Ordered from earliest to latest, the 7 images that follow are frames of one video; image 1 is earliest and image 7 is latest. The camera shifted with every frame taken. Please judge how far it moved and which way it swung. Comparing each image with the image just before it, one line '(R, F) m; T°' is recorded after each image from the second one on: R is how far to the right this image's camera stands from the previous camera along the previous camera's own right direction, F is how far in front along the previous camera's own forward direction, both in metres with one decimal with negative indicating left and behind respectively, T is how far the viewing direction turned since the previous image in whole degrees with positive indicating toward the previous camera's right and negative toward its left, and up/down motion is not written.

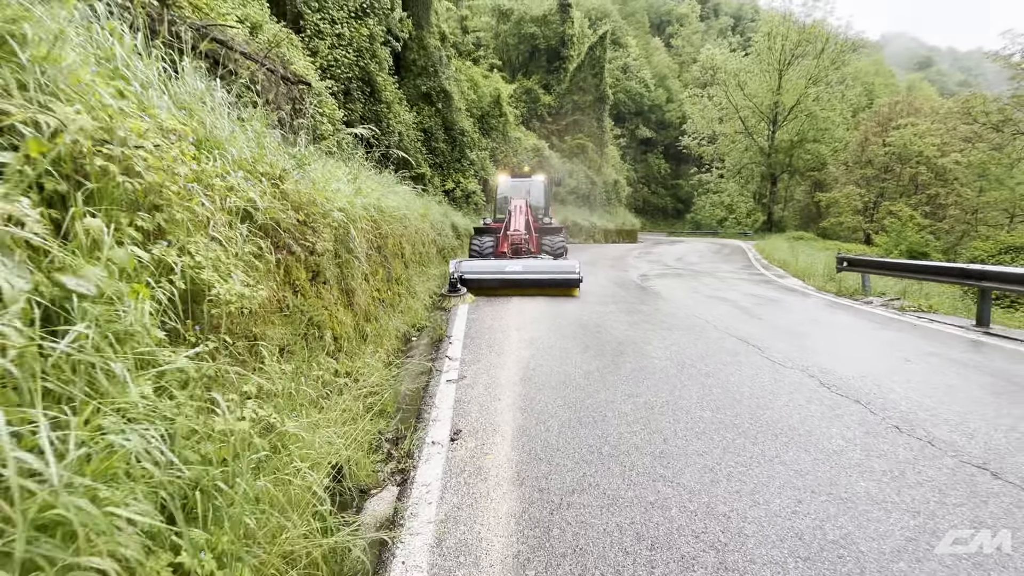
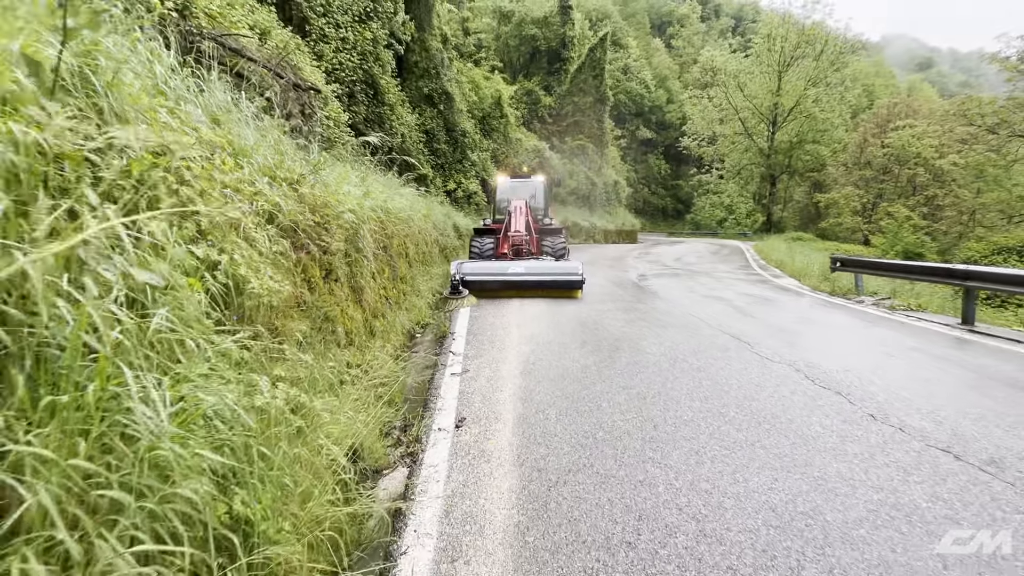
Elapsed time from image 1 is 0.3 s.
(0.0, -0.2) m; 0°
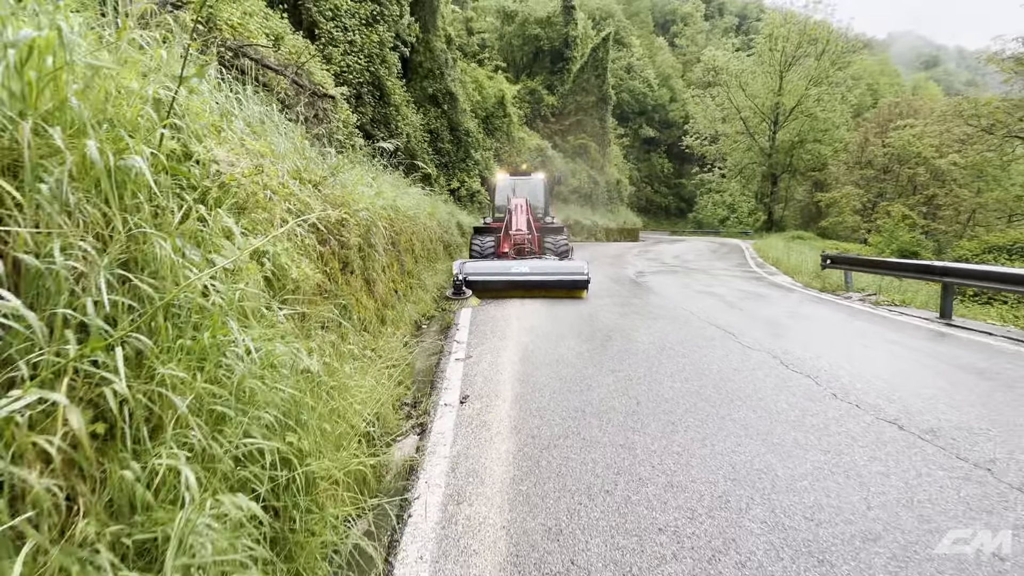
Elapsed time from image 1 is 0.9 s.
(0.0, -0.3) m; 0°
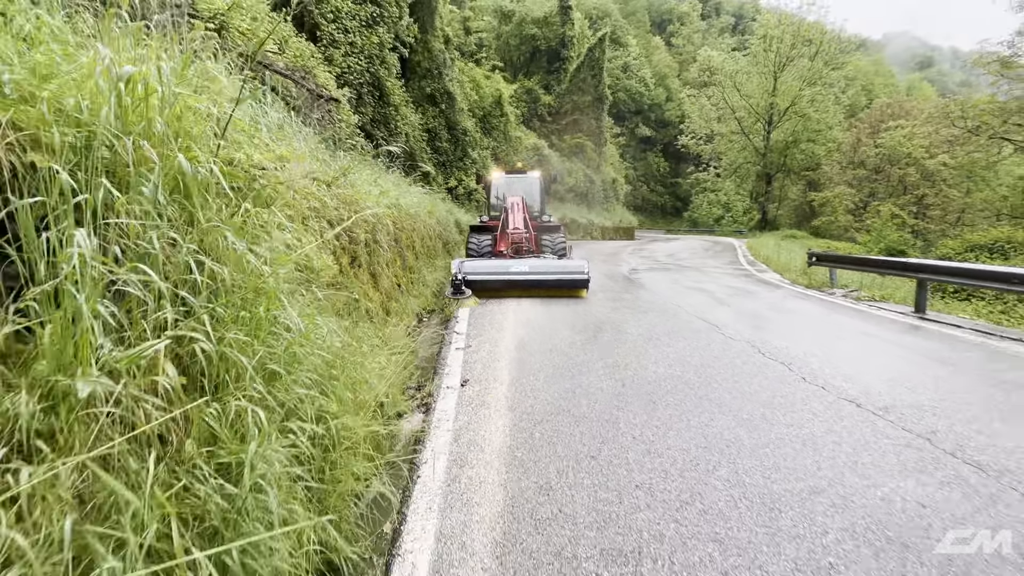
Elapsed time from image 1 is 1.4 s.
(0.0, -0.2) m; 0°
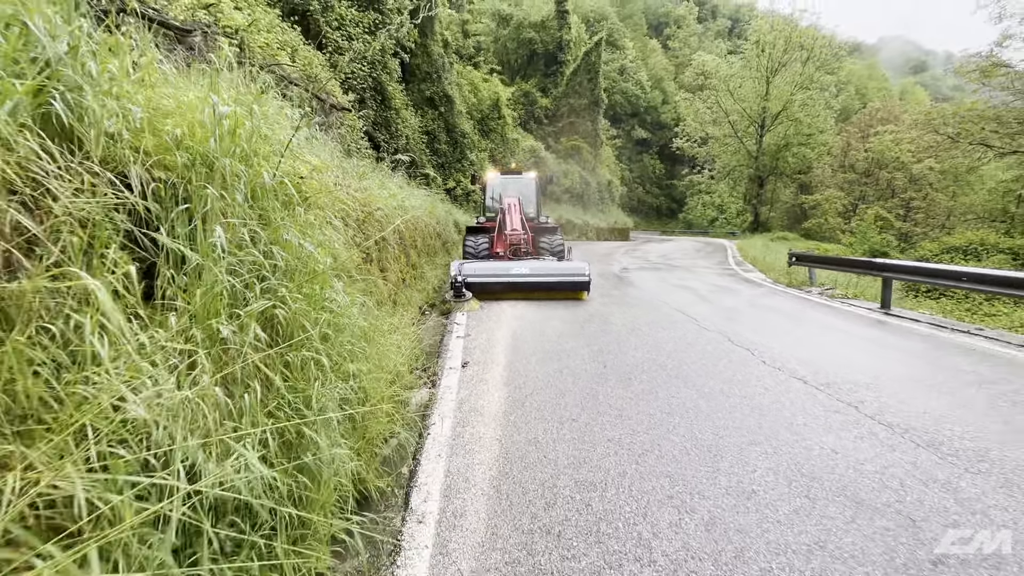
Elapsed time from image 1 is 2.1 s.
(0.0, -0.4) m; 0°
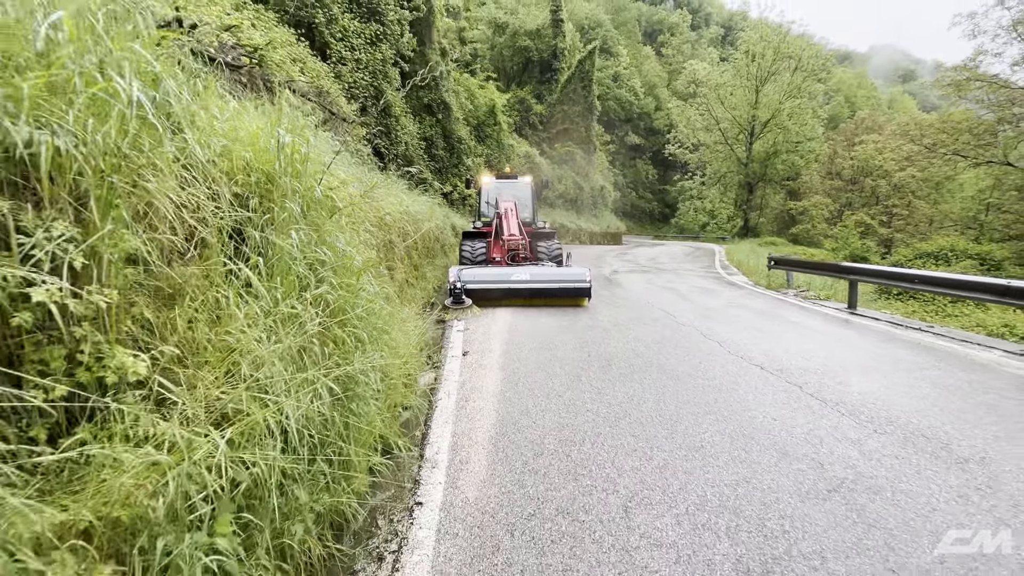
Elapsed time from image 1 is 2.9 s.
(0.0, -0.4) m; 0°
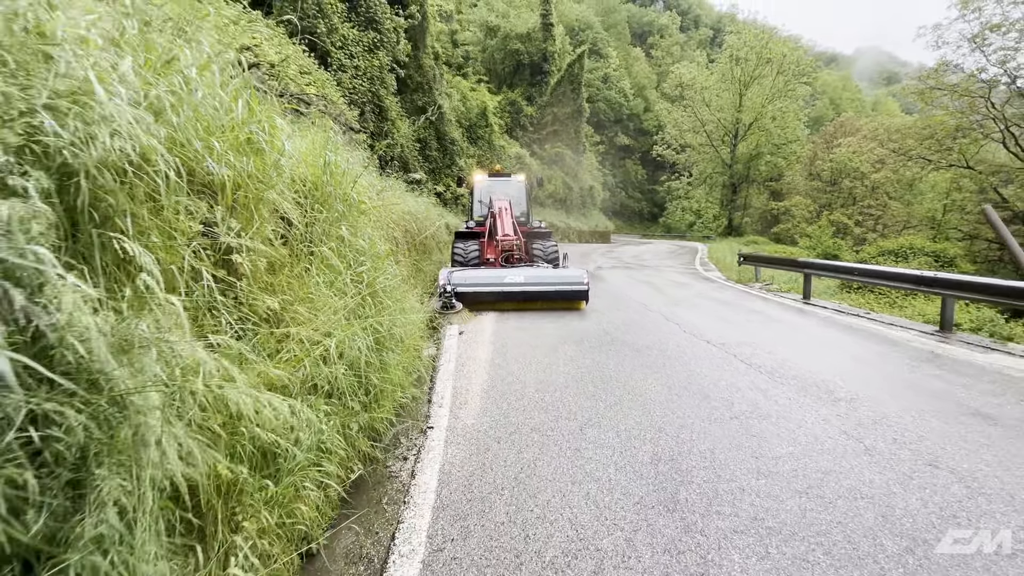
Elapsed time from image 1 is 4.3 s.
(0.0, -0.7) m; +1°
